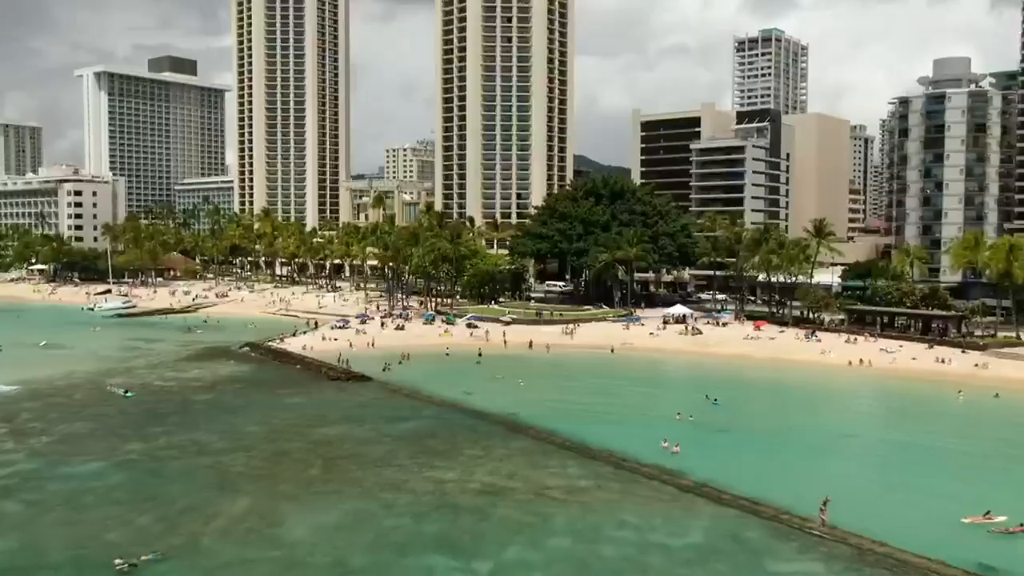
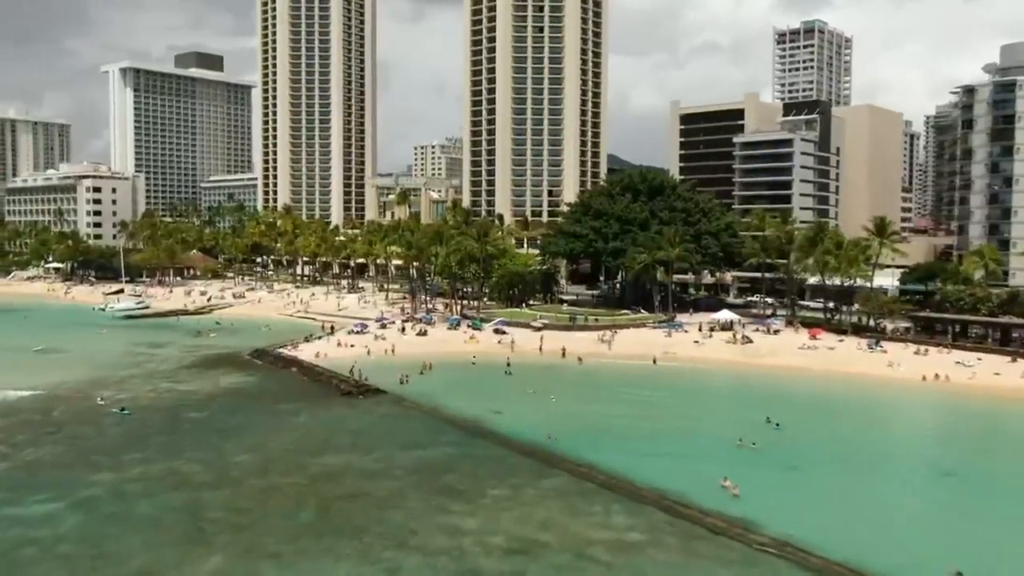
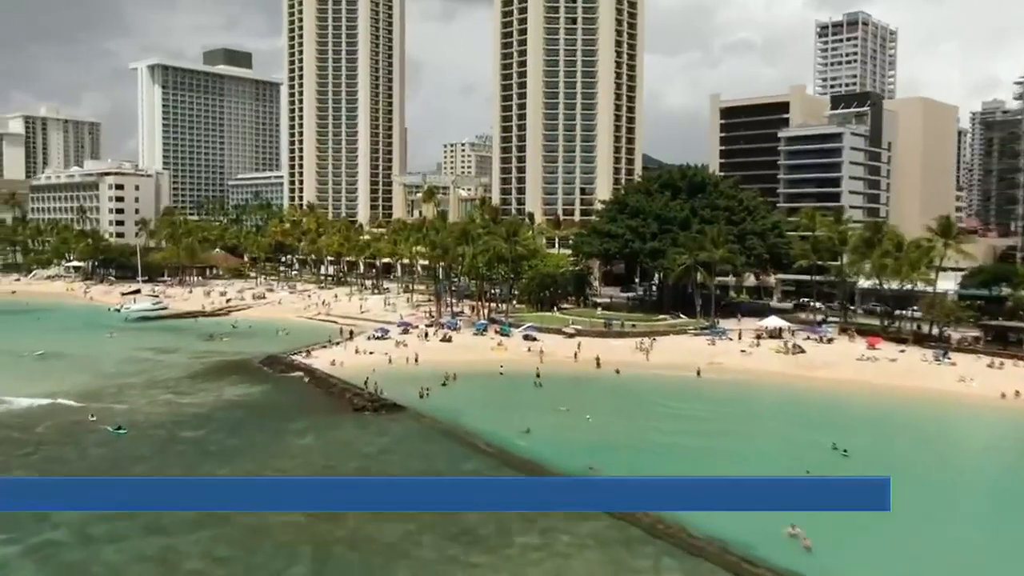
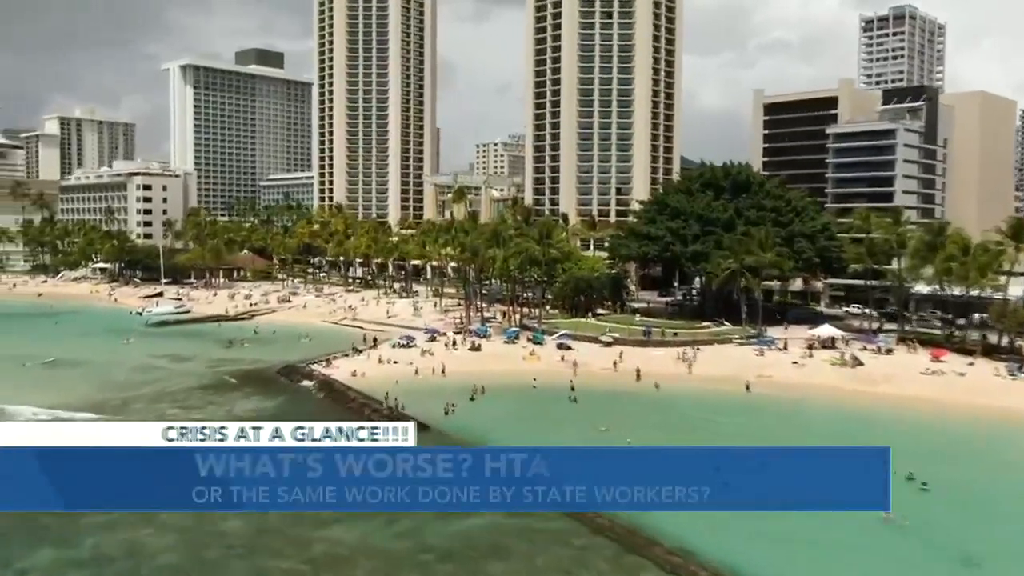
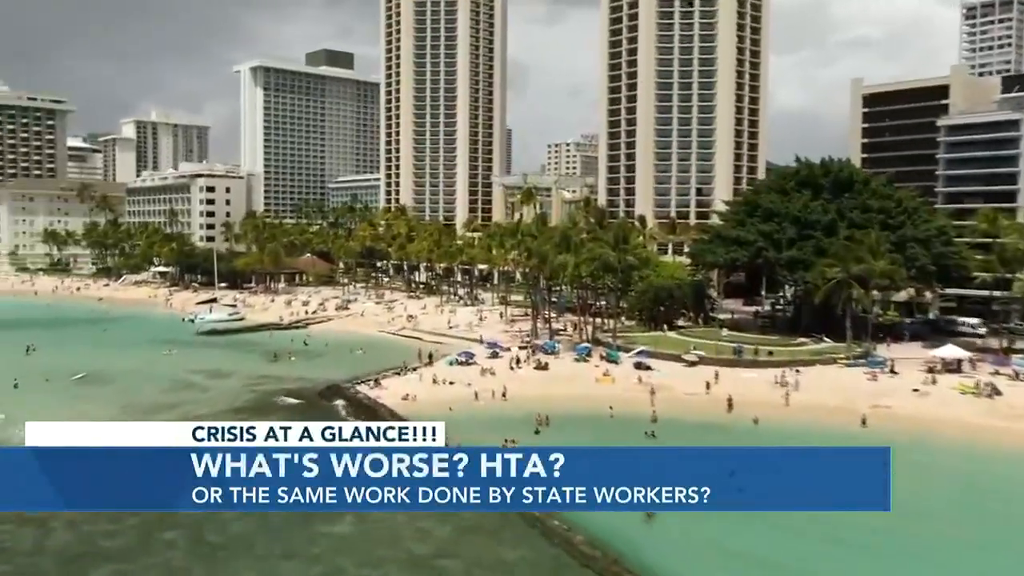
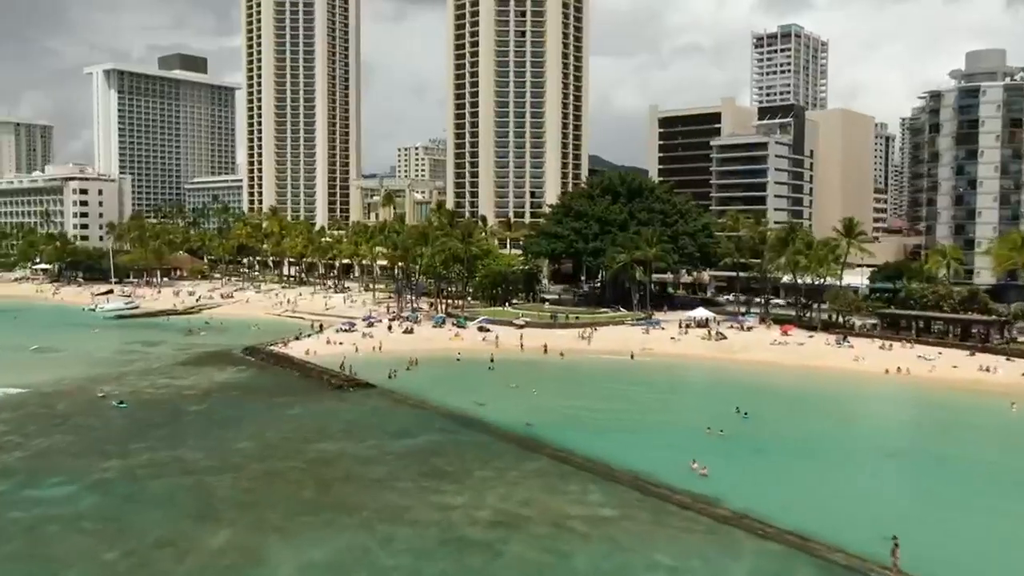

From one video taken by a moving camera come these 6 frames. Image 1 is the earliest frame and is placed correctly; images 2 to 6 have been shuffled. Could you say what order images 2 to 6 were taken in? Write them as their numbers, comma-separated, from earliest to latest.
6, 2, 3, 4, 5
